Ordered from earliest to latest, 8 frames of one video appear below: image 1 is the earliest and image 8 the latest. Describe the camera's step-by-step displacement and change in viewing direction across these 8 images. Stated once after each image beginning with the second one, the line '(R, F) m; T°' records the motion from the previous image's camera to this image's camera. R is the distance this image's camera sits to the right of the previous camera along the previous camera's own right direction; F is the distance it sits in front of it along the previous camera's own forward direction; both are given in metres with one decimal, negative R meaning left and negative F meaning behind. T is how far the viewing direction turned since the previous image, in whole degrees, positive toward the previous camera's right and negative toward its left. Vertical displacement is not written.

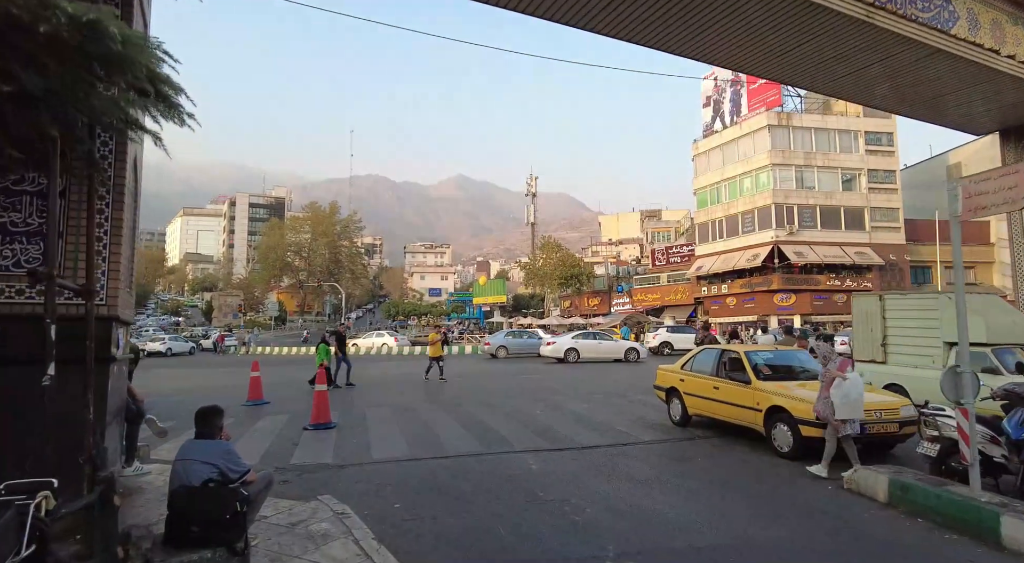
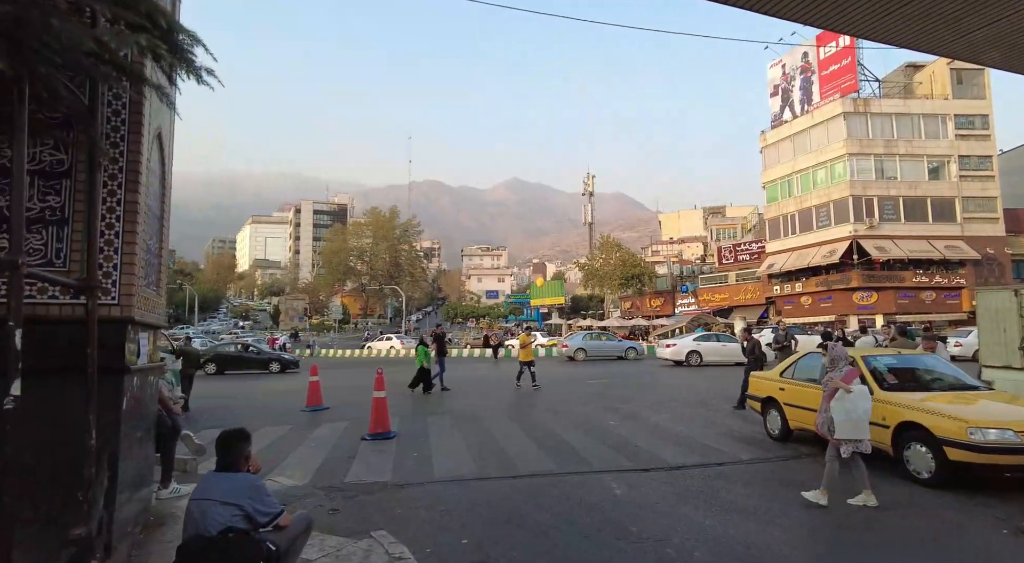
(-0.2, +1.1) m; -5°
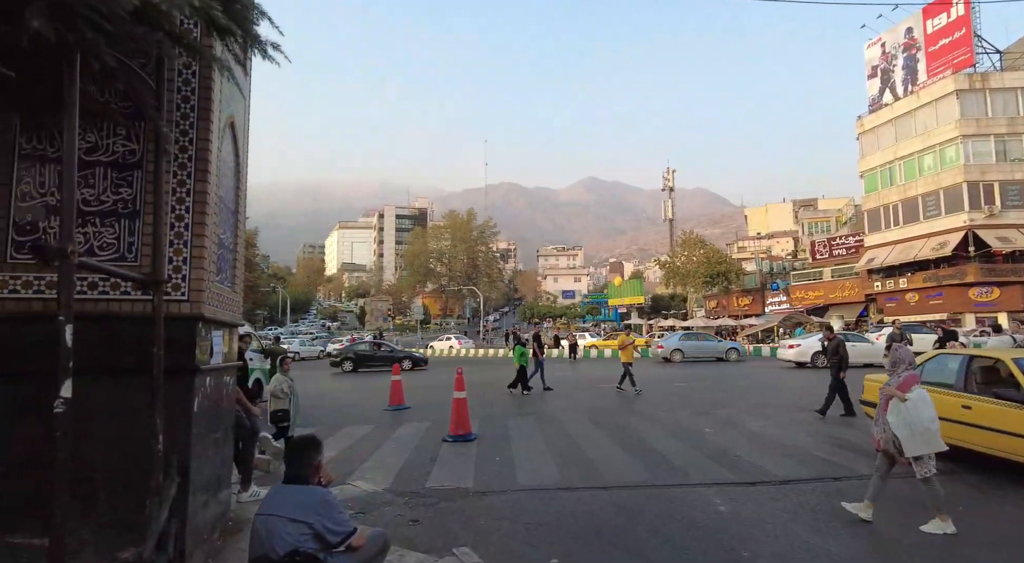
(-0.1, +0.5) m; -7°
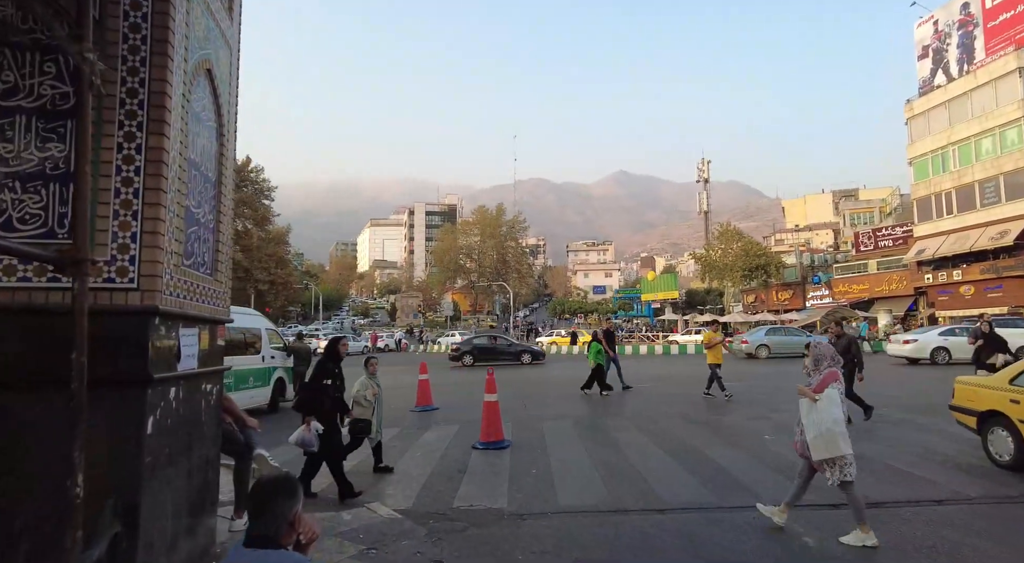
(-0.1, +1.0) m; -3°
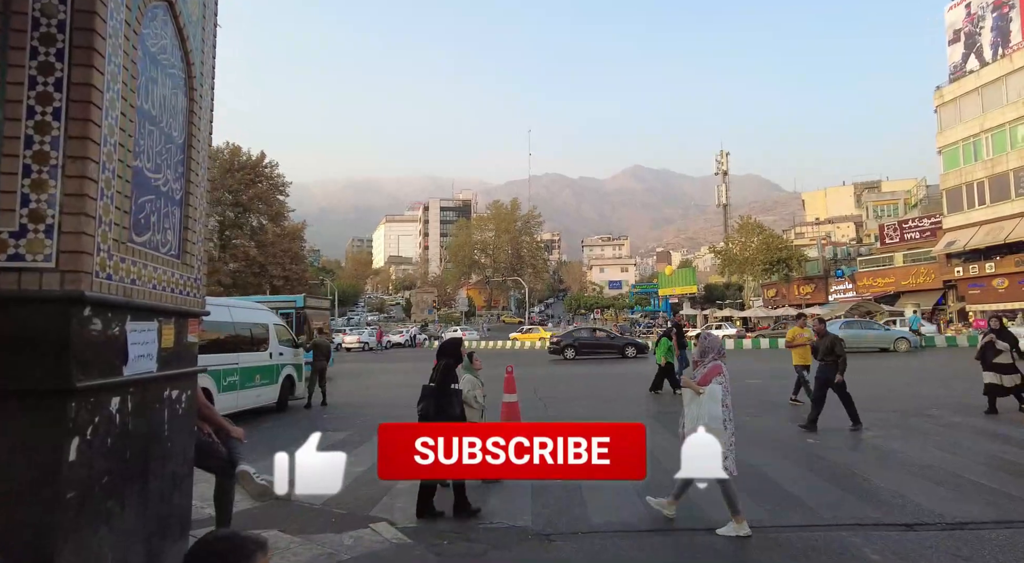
(-0.1, +0.8) m; -1°
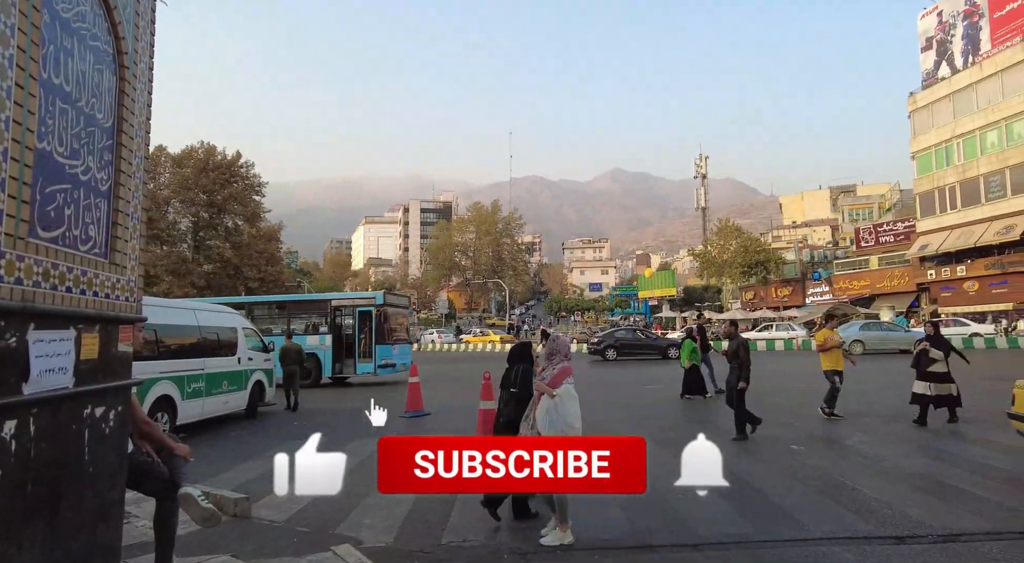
(0.0, +0.3) m; +2°
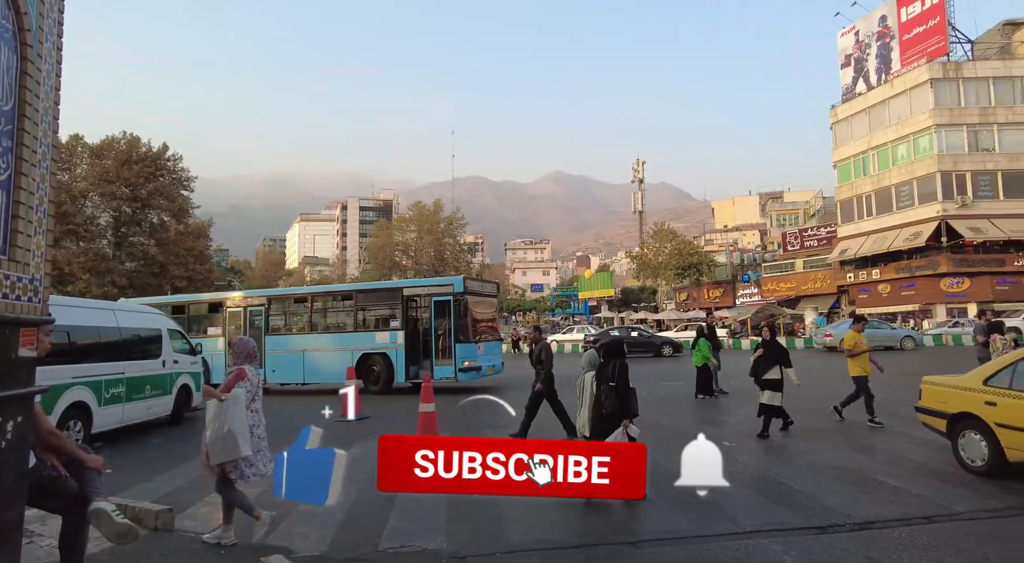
(0.0, +0.1) m; +5°
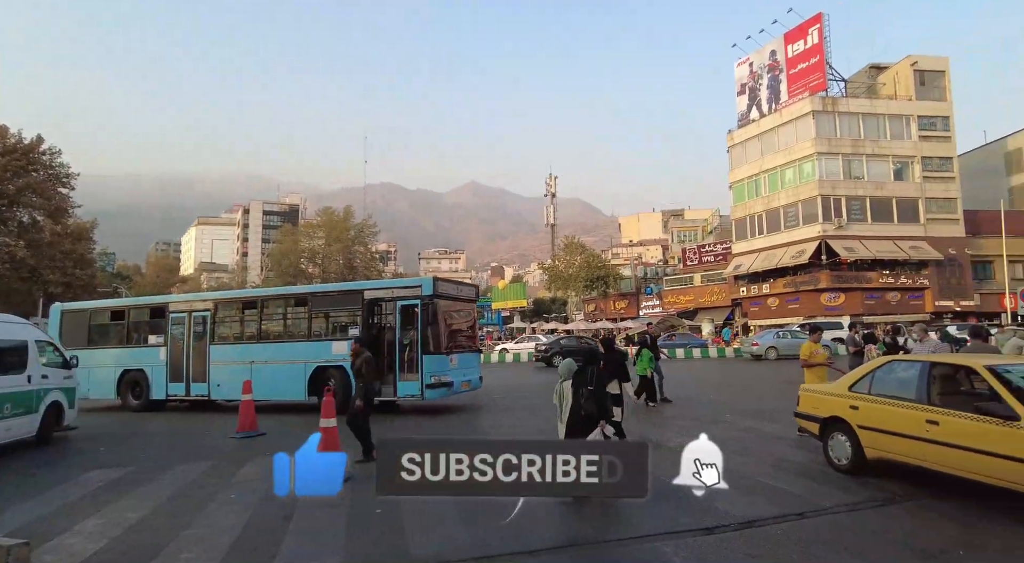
(0.0, -0.3) m; +7°
